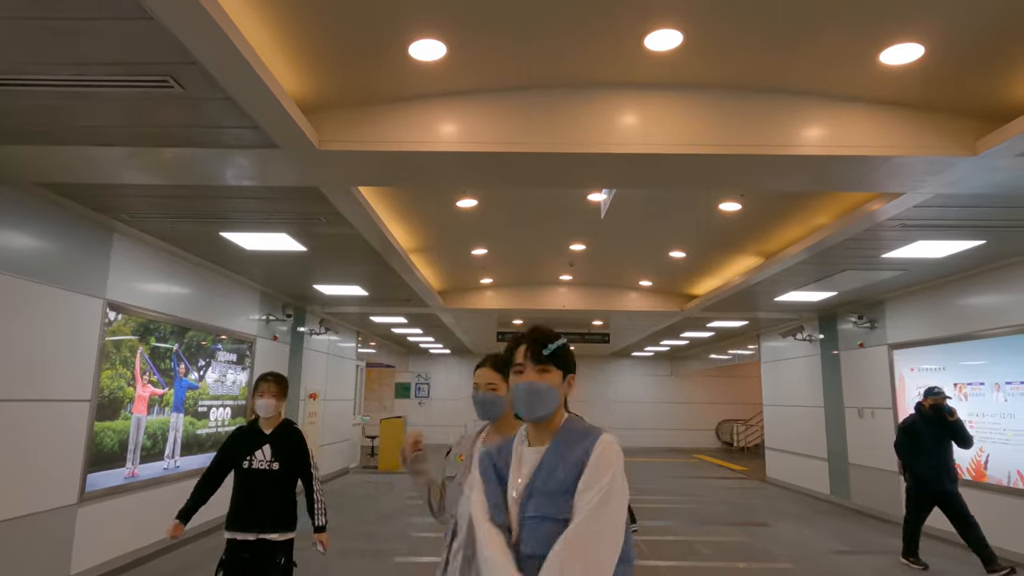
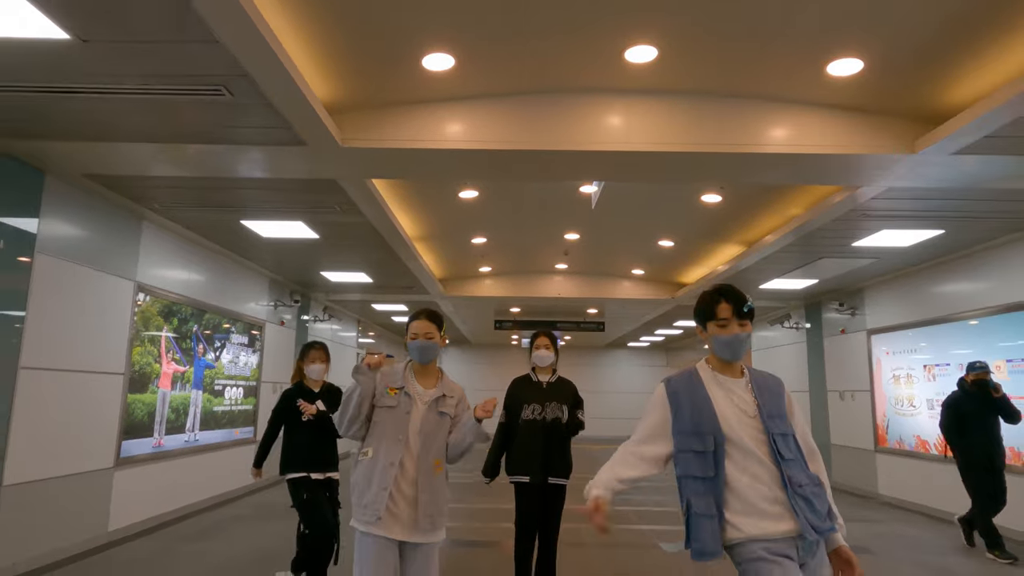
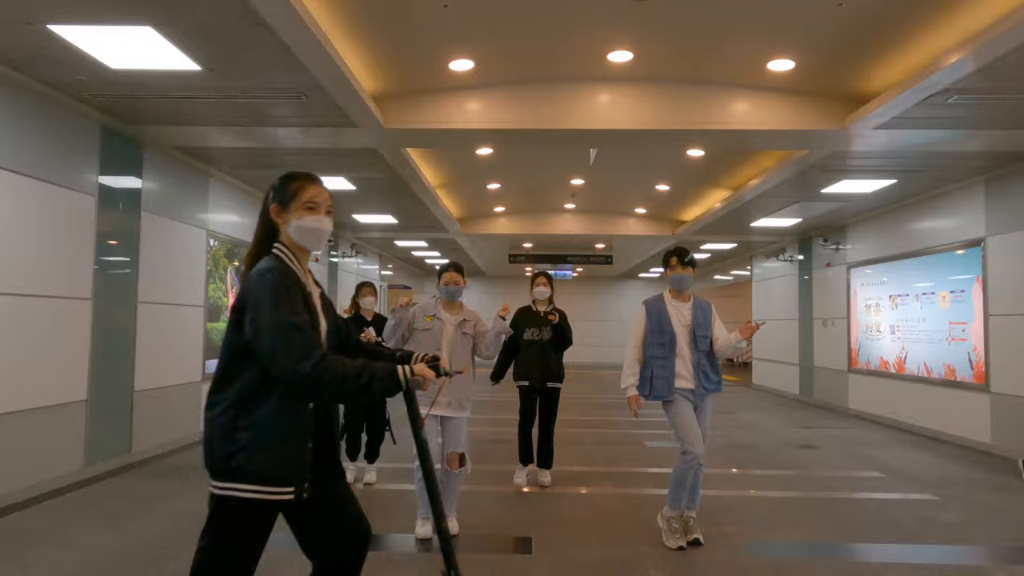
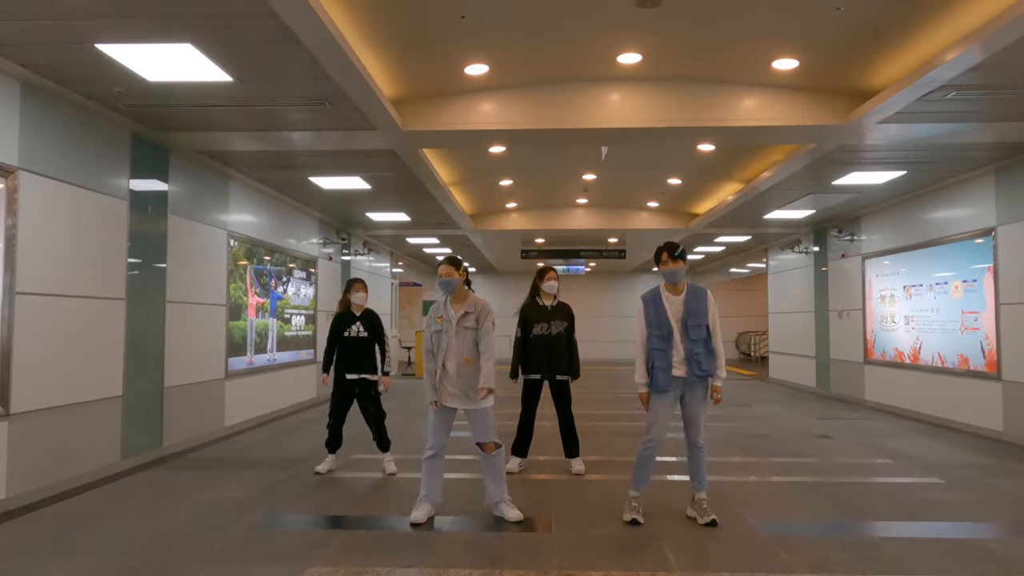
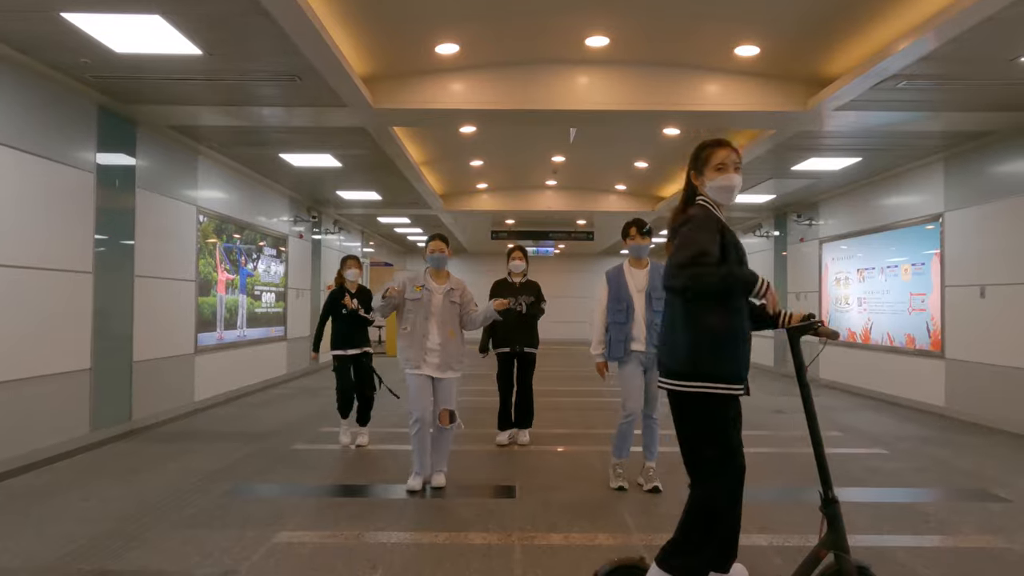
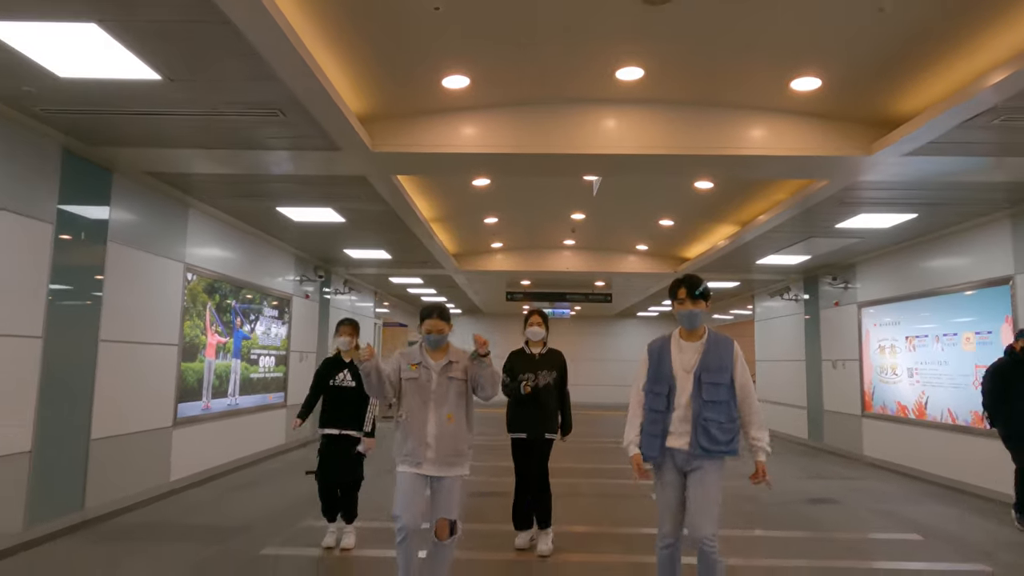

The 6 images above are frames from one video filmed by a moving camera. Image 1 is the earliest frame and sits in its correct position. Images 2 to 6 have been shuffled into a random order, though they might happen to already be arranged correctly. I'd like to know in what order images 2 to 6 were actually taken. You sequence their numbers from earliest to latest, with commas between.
2, 6, 3, 5, 4
